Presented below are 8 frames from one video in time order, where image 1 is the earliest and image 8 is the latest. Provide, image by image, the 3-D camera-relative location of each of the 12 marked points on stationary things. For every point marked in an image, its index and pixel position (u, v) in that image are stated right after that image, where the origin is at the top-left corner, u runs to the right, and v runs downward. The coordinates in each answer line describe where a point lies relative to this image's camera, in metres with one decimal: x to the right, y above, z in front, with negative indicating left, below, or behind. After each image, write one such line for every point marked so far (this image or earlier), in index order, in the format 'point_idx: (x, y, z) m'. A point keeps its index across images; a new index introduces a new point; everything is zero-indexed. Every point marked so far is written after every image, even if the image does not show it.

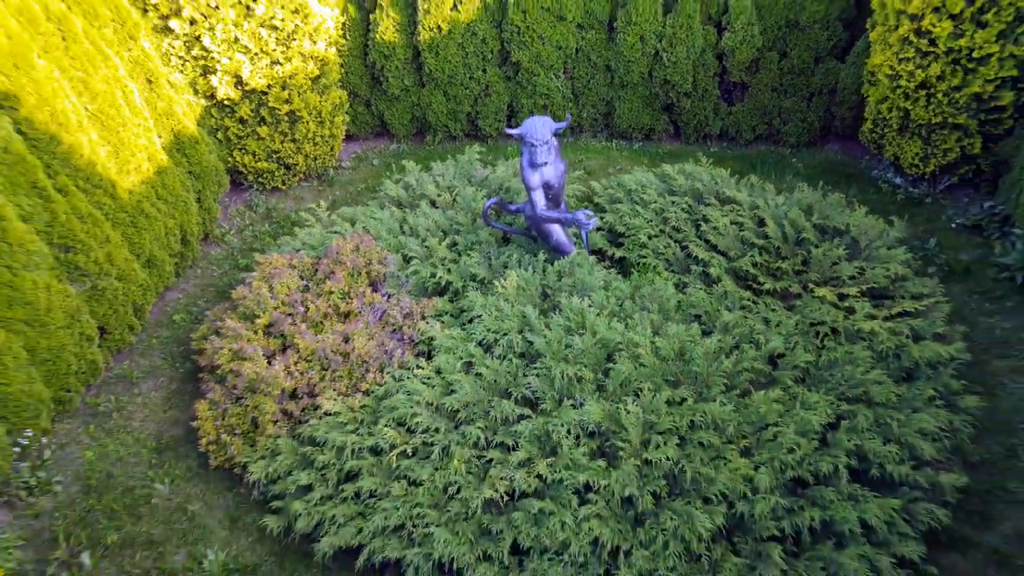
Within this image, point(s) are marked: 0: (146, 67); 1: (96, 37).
0: (-2.1, +1.3, +4.1) m
1: (-2.1, +1.3, +3.8) m
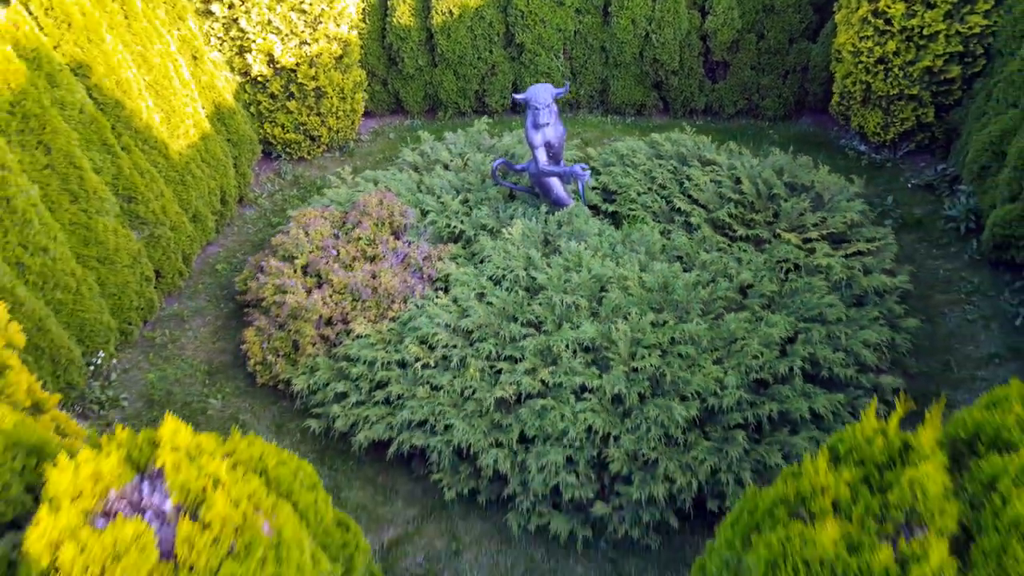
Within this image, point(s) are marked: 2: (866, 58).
0: (-2.0, +1.6, +4.7) m
1: (-2.1, +1.6, +4.3) m
2: (+2.2, +1.5, +4.7) m
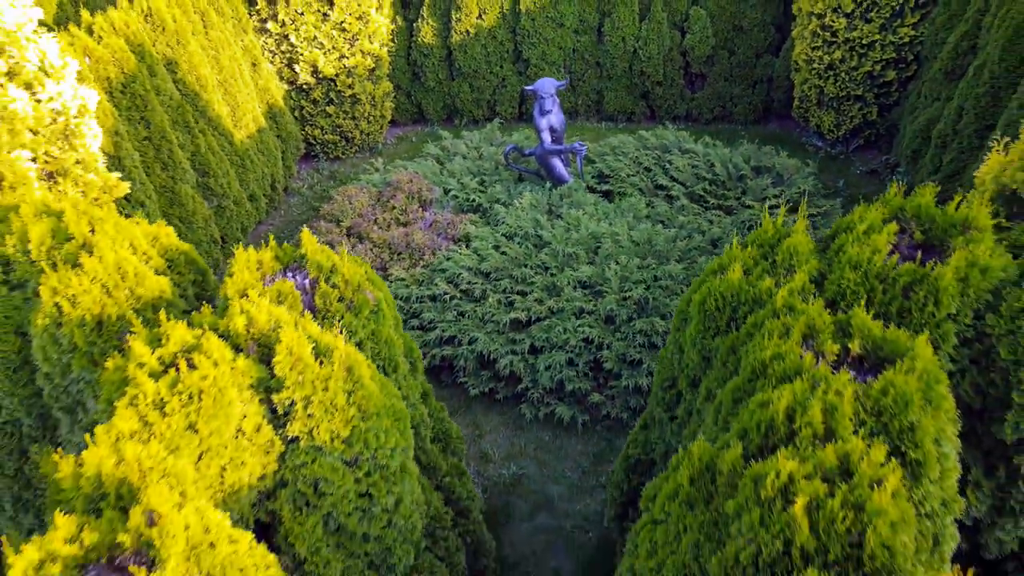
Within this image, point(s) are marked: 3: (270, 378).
0: (-2.0, +1.8, +5.5) m
1: (-2.0, +1.8, +5.2) m
2: (+2.3, +1.7, +5.5) m
3: (-0.6, -0.2, +1.8) m
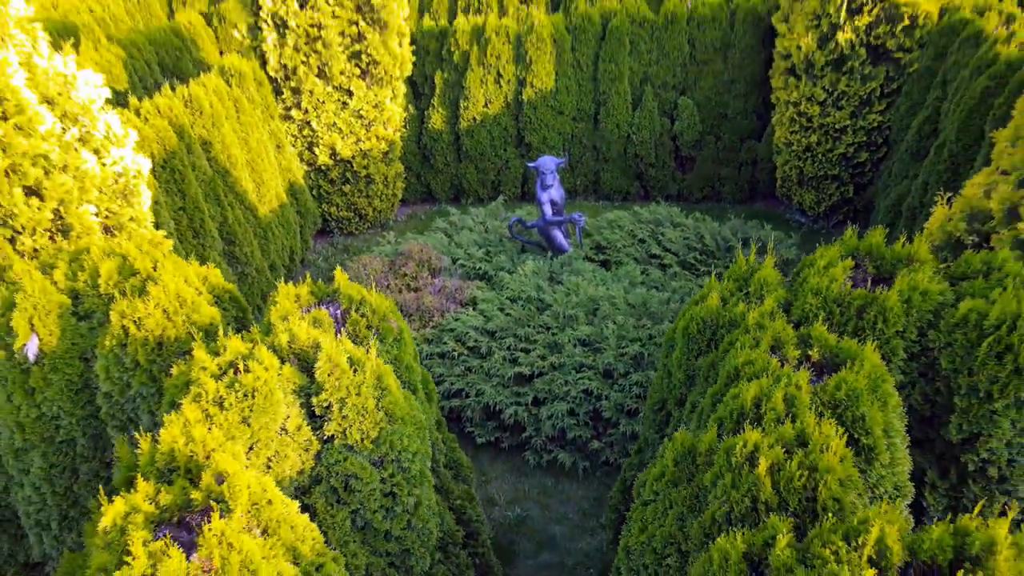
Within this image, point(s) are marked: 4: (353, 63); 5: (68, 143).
0: (-1.9, +1.2, +6.0) m
1: (-2.0, +1.4, +5.7) m
2: (+2.3, +1.1, +6.0) m
3: (-0.6, -0.3, +2.1) m
4: (-1.4, +1.9, +6.3) m
5: (-1.8, +0.6, +2.9) m
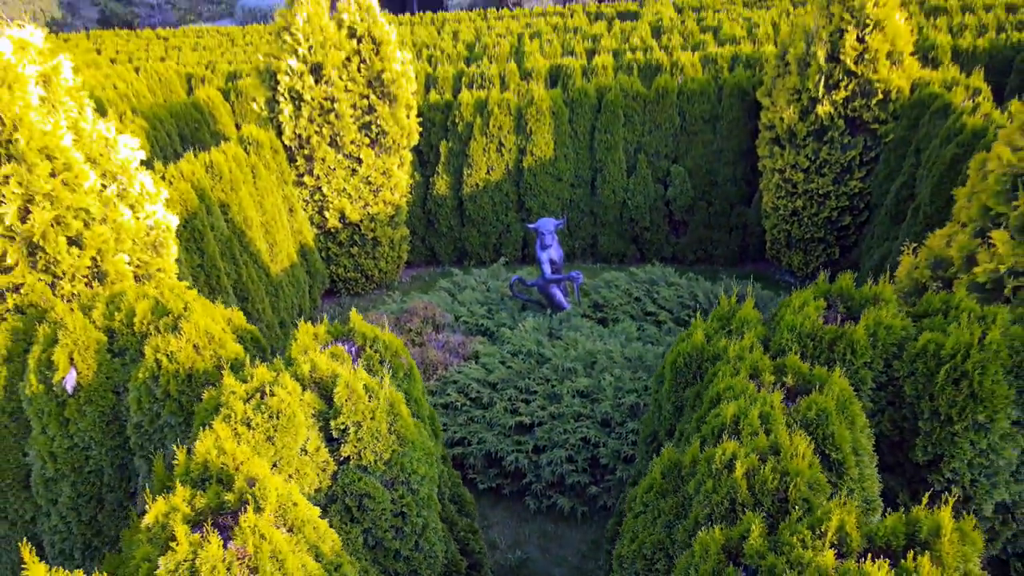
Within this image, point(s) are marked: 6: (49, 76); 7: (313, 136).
0: (-1.9, +0.8, +6.4) m
1: (-2.0, +0.9, +6.0) m
2: (+2.3, +0.6, +6.3) m
3: (-0.6, -0.4, +2.3) m
4: (-1.4, +1.4, +6.7) m
5: (-1.7, +0.4, +3.2) m
6: (-2.0, +0.9, +3.1) m
7: (-1.8, +1.3, +6.5) m
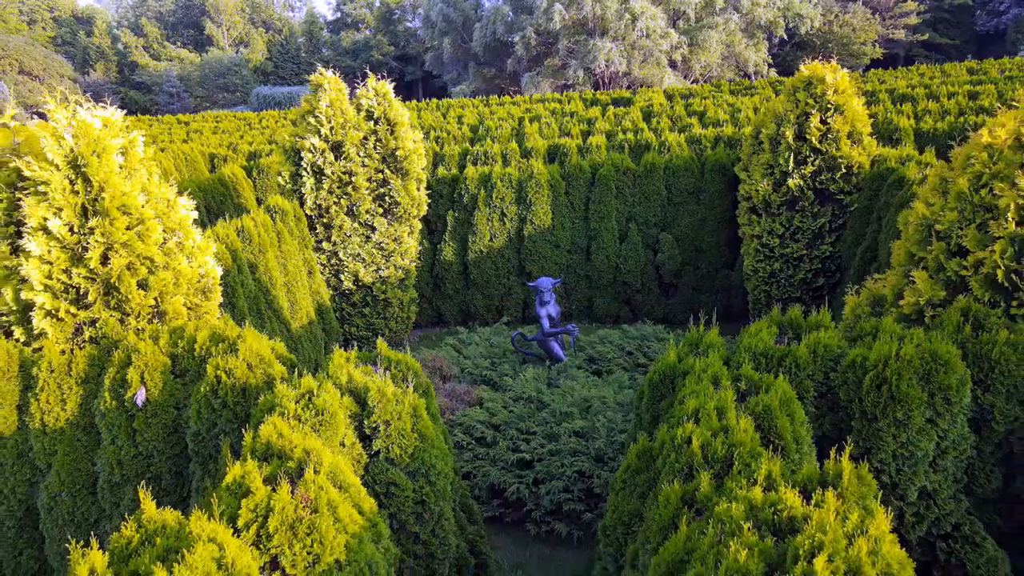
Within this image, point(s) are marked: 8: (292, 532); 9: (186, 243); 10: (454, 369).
0: (-1.9, +0.2, +6.9) m
1: (-2.0, +0.4, +6.6) m
2: (+2.4, +0.1, +6.9) m
3: (-0.6, -0.5, +2.8) m
4: (-1.3, +0.8, +7.3) m
5: (-1.7, +0.2, +3.7) m
6: (-1.9, +0.7, +3.7) m
7: (-1.7, +0.8, +7.1) m
8: (-0.6, -0.7, +2.1) m
9: (-1.7, +0.2, +3.8) m
10: (-0.5, -0.7, +6.2) m
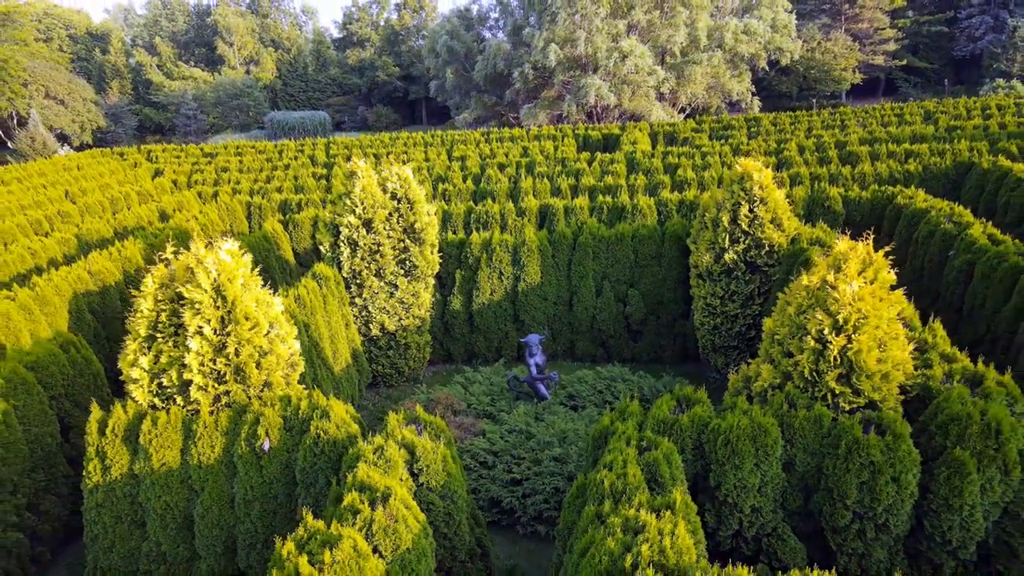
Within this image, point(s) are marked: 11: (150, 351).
0: (-2.0, -0.4, +8.7) m
1: (-2.0, -0.2, +8.4) m
2: (+2.3, -0.5, +8.6) m
3: (-0.6, -1.1, +4.5) m
4: (-1.4, +0.3, +9.1) m
5: (-1.8, -0.4, +5.5) m
6: (-2.0, +0.1, +5.5) m
7: (-1.8, +0.2, +8.9) m
8: (-0.7, -1.3, +3.8) m
9: (-1.8, -0.3, +5.6) m
10: (-0.5, -1.3, +7.9) m
11: (-2.5, -0.4, +5.1) m
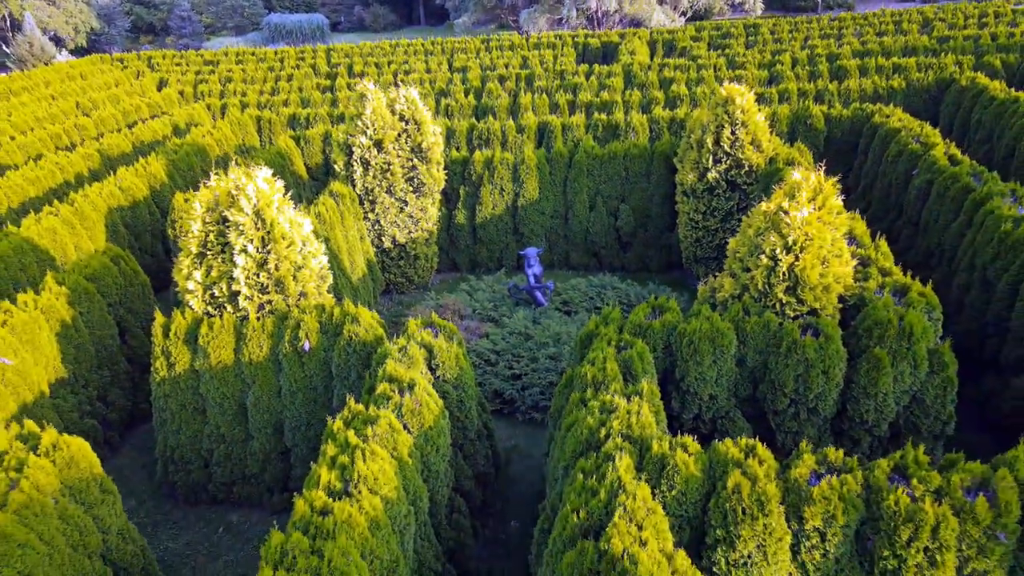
0: (-2.0, +0.7, +9.5) m
1: (-2.0, +0.9, +9.2) m
2: (+2.3, +0.6, +9.5) m
3: (-0.6, -0.5, +5.5) m
4: (-1.4, +1.4, +9.8) m
5: (-1.8, +0.3, +6.3) m
6: (-2.0, +0.8, +6.2) m
7: (-1.8, +1.3, +9.6) m
8: (-0.7, -0.8, +4.8) m
9: (-1.8, +0.3, +6.4) m
10: (-0.5, -0.3, +8.8) m
11: (-2.5, +0.2, +6.0) m
